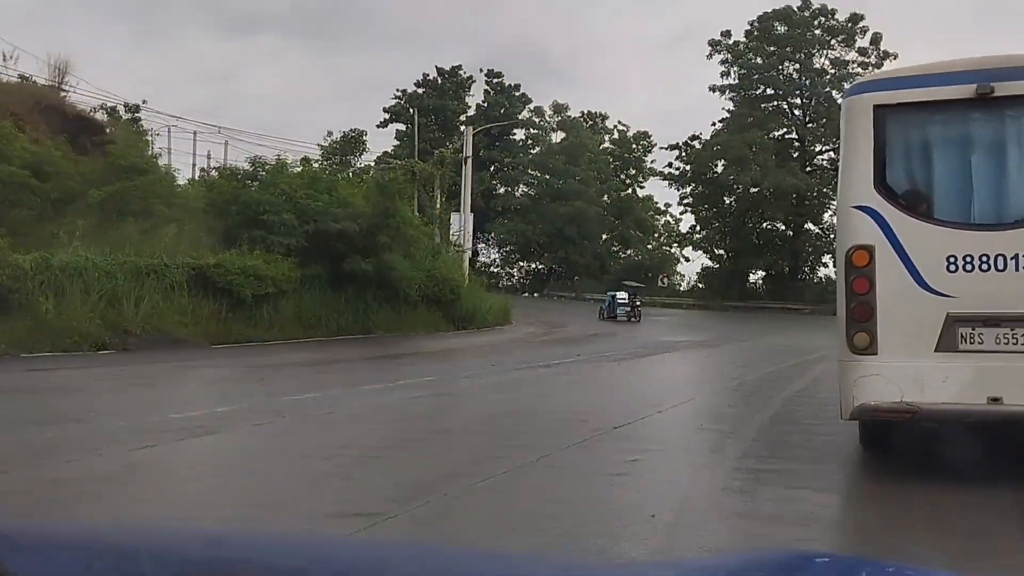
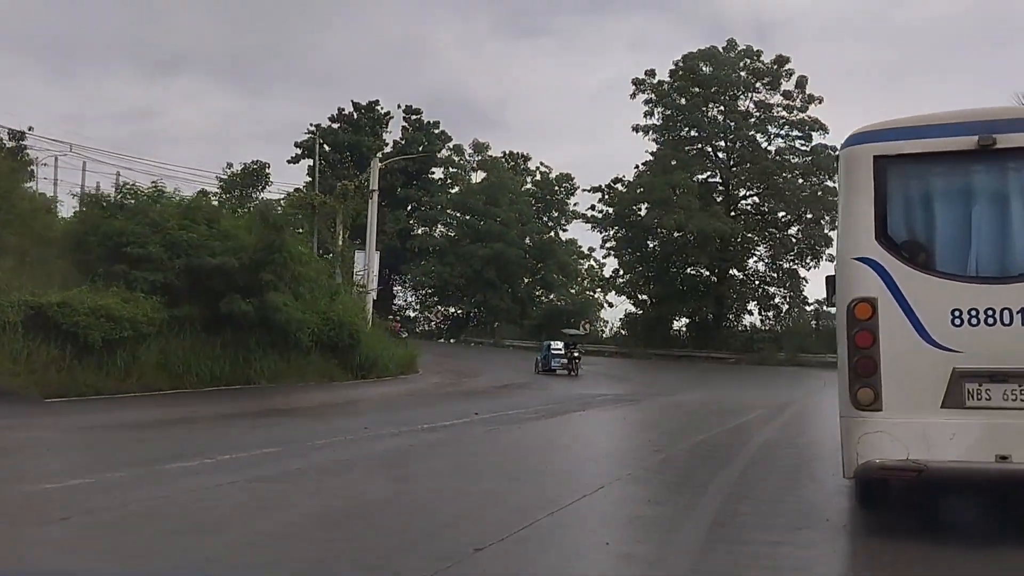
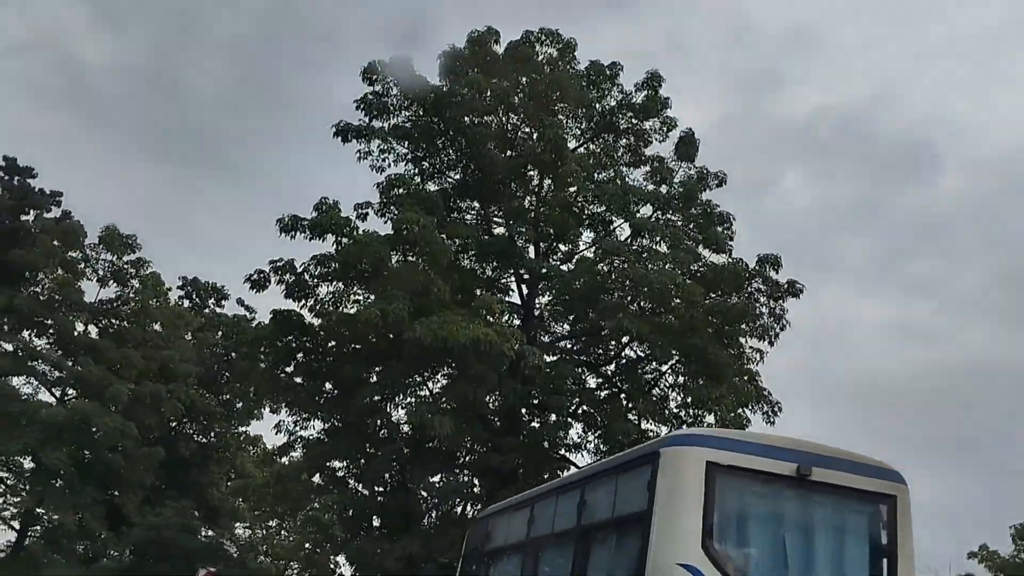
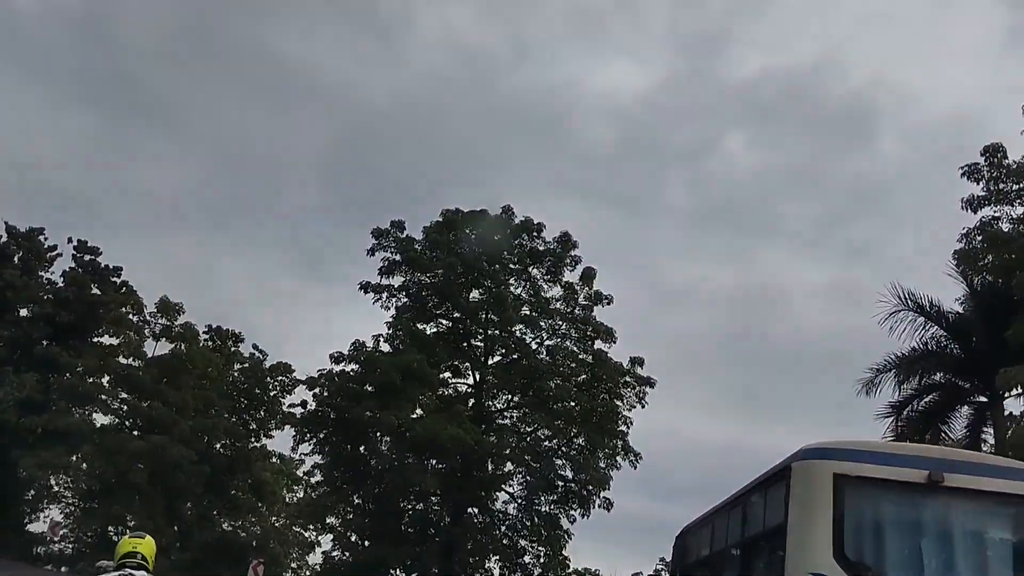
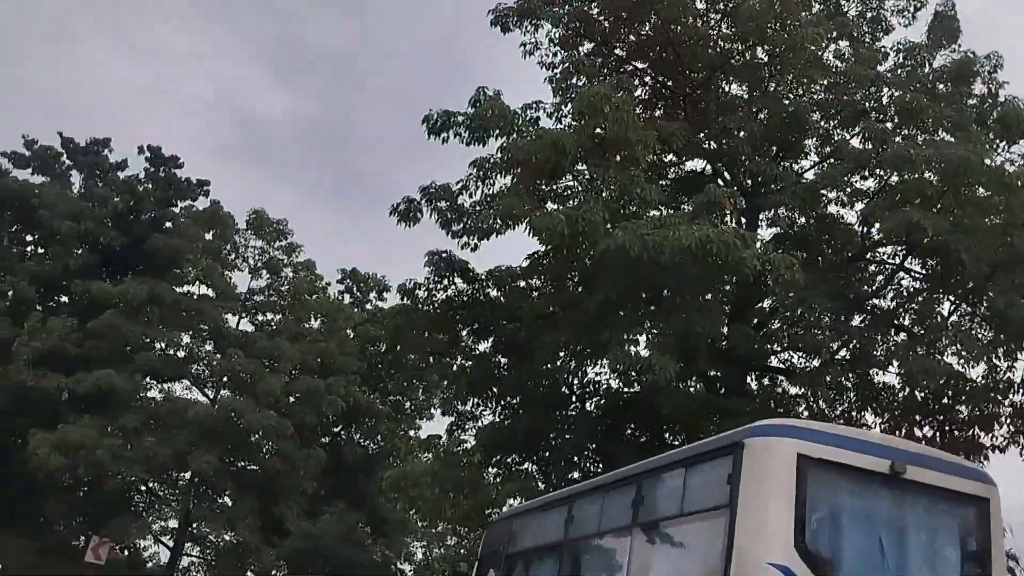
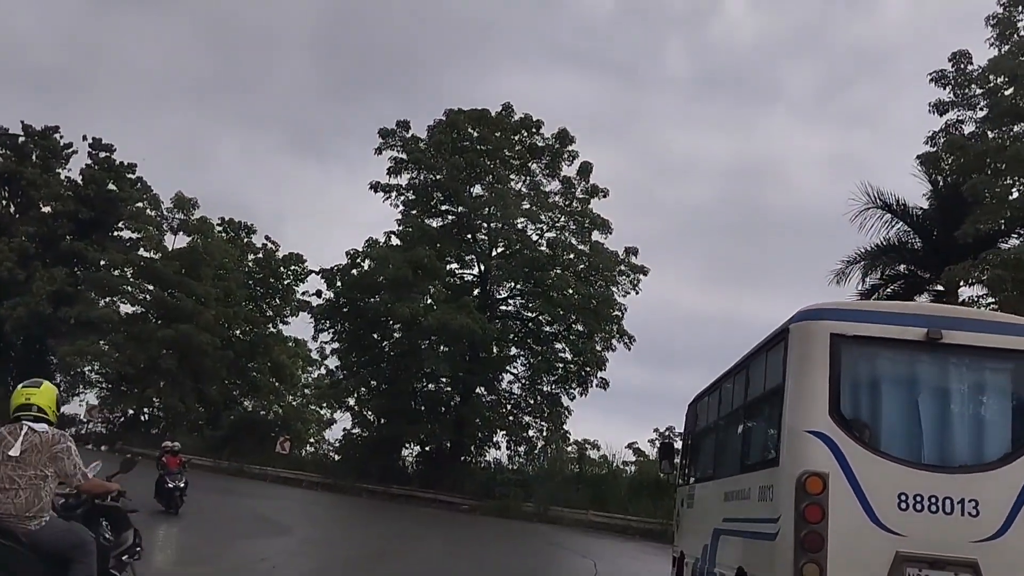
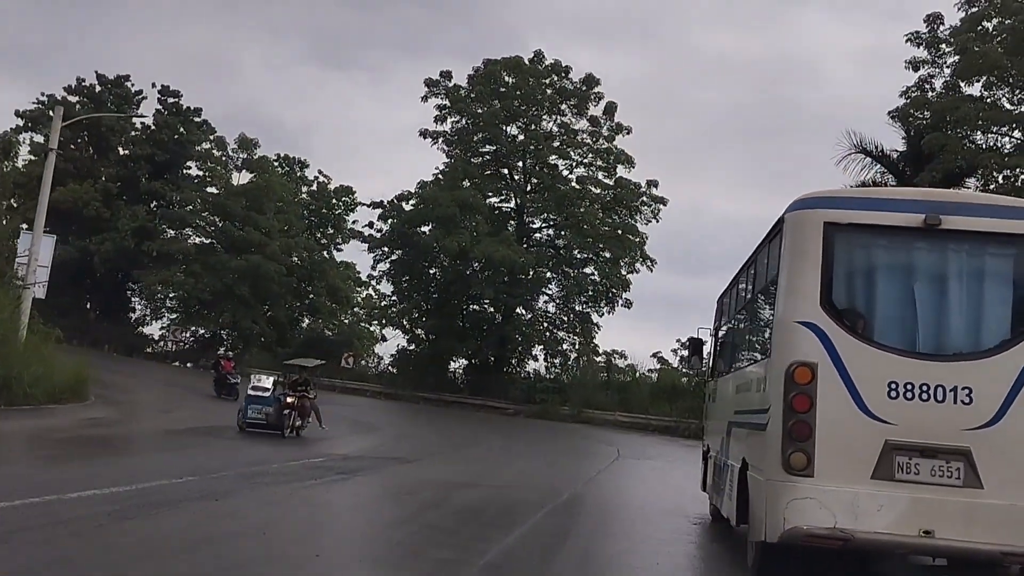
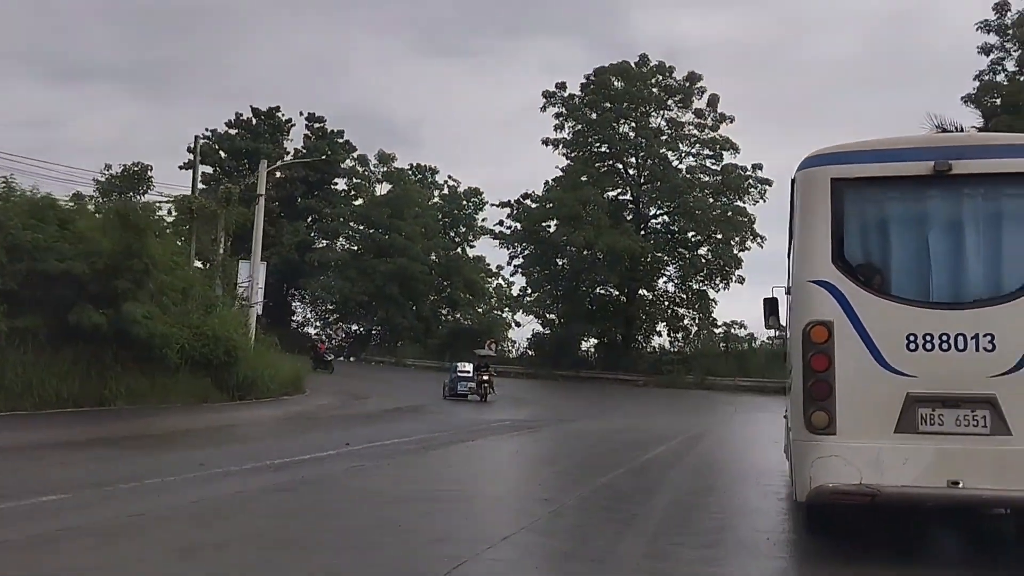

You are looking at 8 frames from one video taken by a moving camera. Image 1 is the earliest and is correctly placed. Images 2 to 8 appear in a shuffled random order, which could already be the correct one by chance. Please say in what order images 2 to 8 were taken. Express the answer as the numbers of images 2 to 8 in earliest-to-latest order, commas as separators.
2, 8, 7, 6, 4, 3, 5
